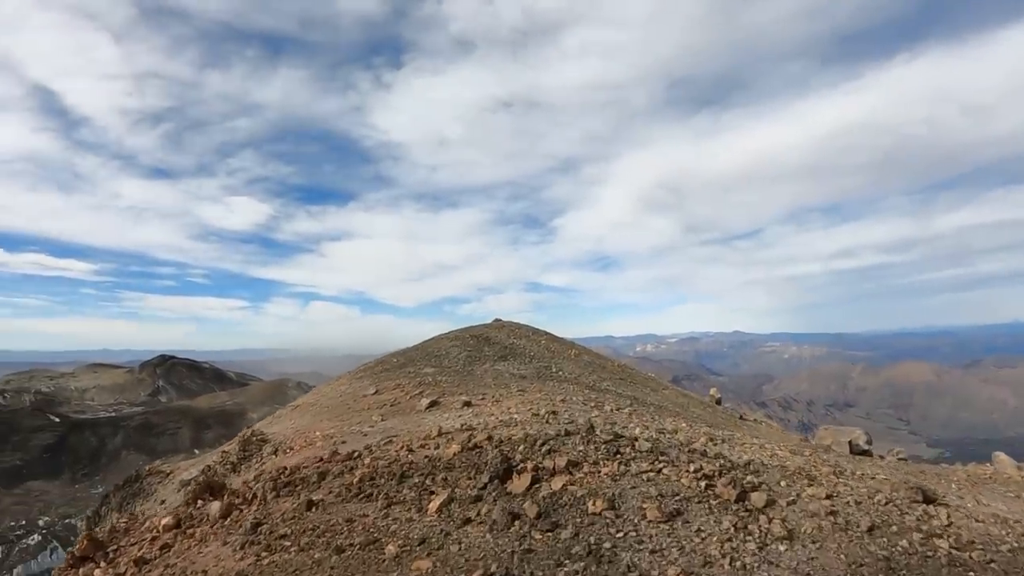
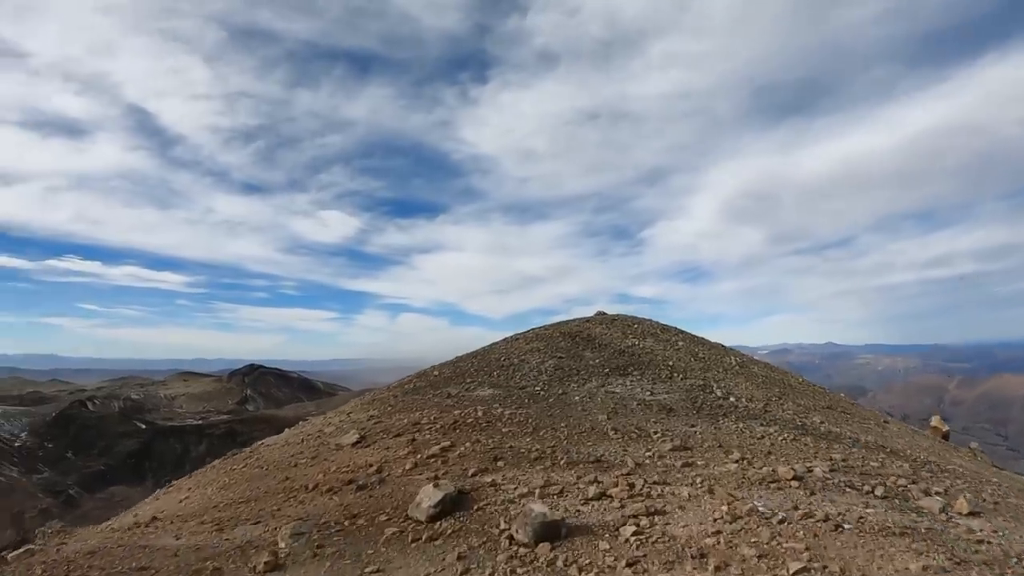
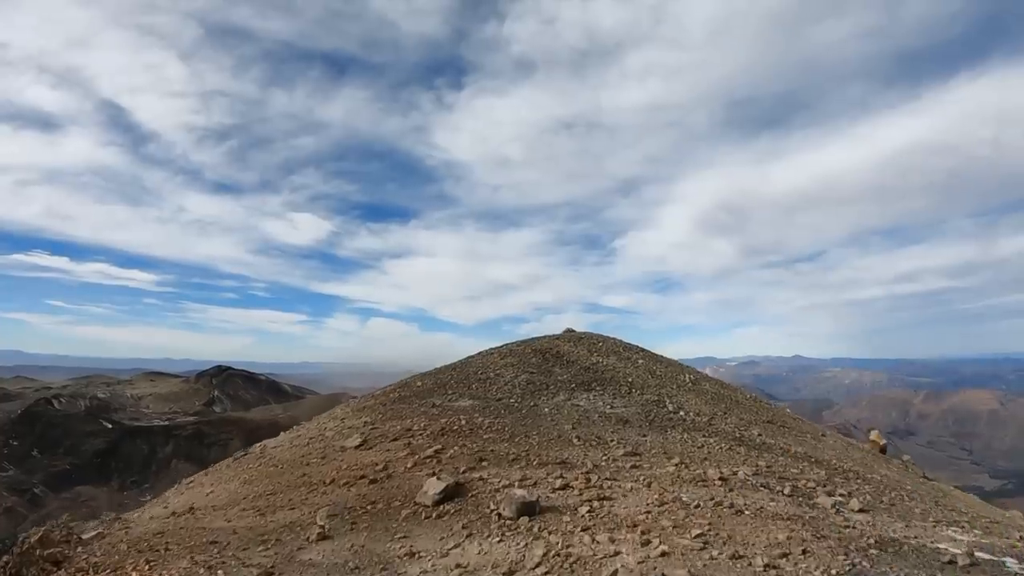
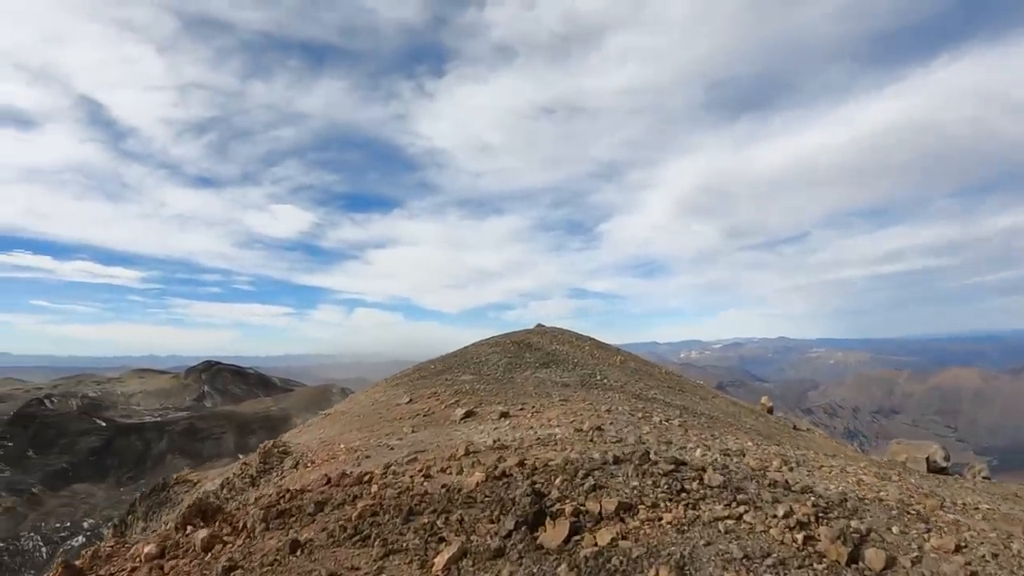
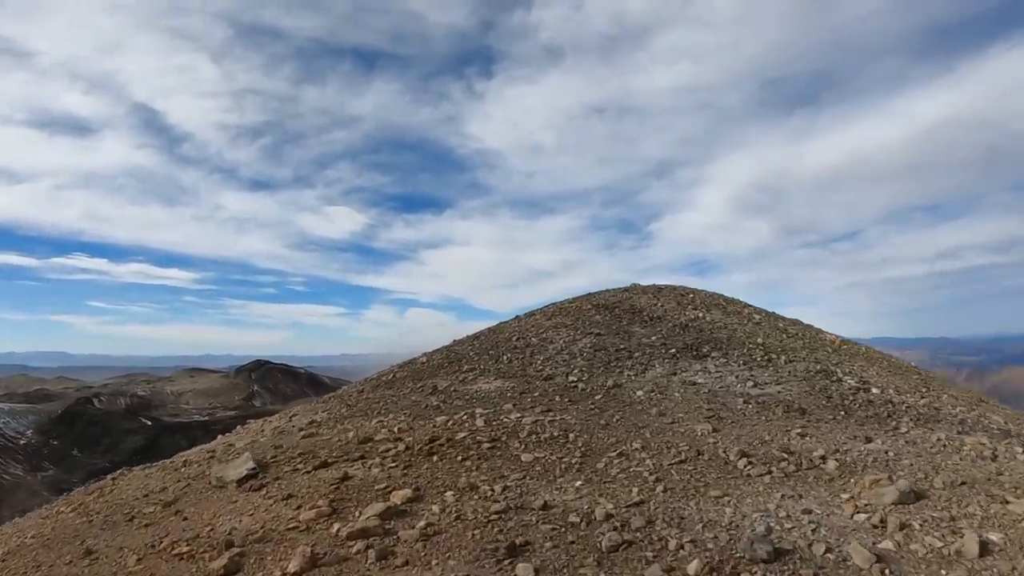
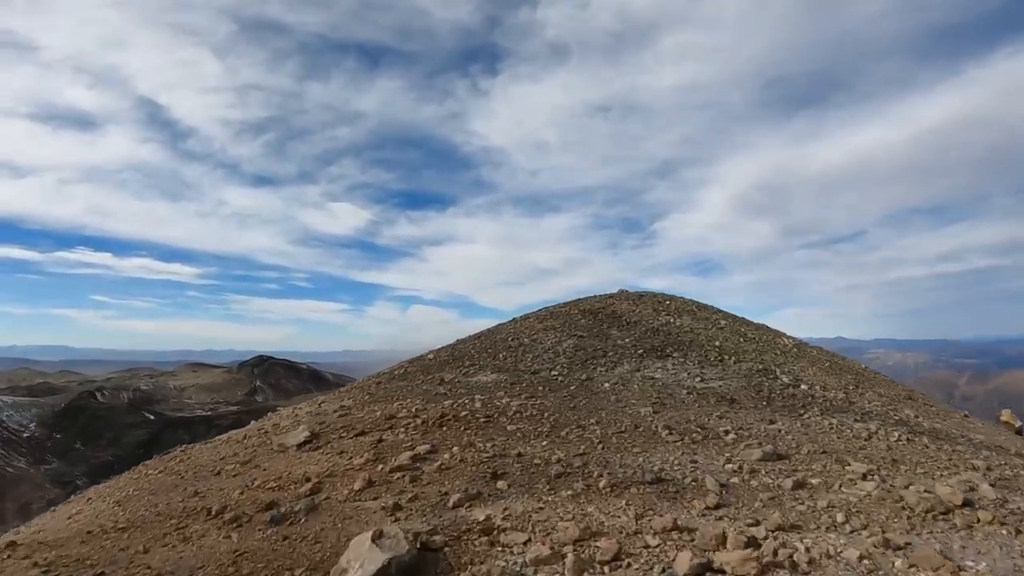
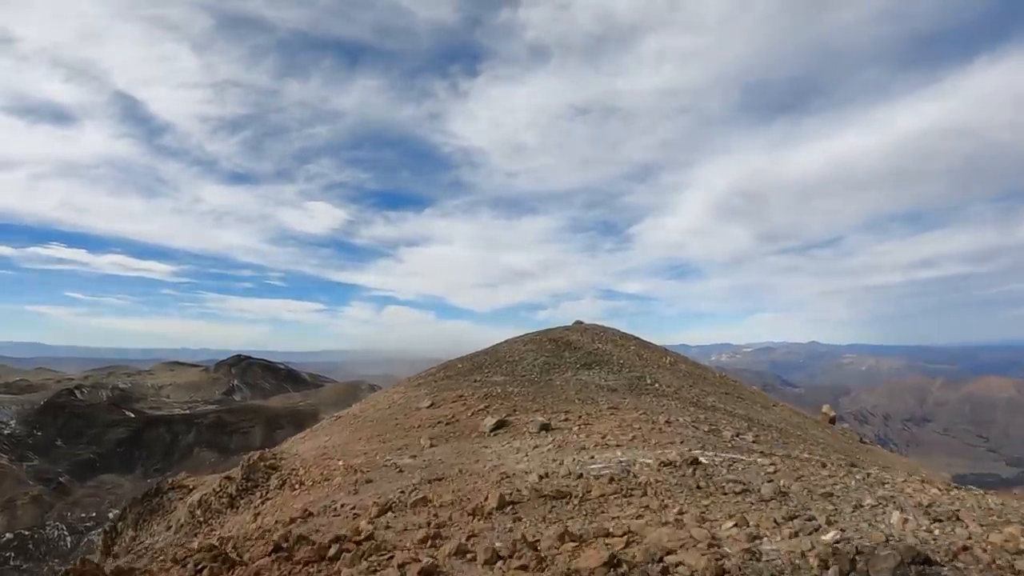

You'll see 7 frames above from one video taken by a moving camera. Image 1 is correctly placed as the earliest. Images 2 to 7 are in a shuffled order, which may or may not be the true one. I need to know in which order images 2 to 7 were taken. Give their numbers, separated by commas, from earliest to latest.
4, 7, 3, 2, 6, 5
